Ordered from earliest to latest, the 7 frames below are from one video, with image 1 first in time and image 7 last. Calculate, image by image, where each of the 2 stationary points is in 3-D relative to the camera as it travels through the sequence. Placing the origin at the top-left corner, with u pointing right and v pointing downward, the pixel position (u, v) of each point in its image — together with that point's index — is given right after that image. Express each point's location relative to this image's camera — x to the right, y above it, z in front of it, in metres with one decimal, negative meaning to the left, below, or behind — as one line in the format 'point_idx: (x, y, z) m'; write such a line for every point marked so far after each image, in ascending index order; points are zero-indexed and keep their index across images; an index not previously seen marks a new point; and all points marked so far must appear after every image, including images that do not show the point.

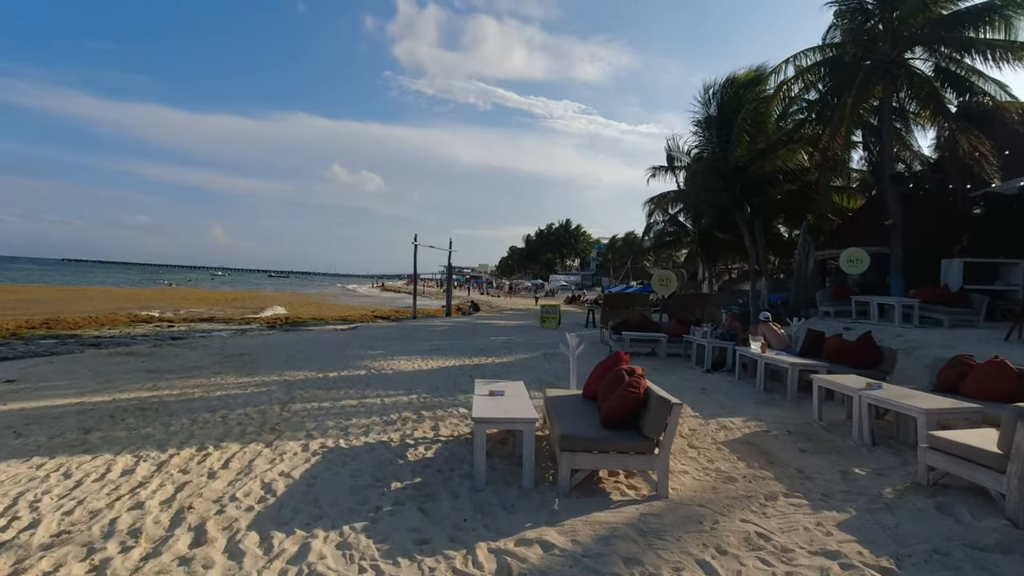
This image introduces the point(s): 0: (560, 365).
0: (+1.1, -1.7, +12.2) m
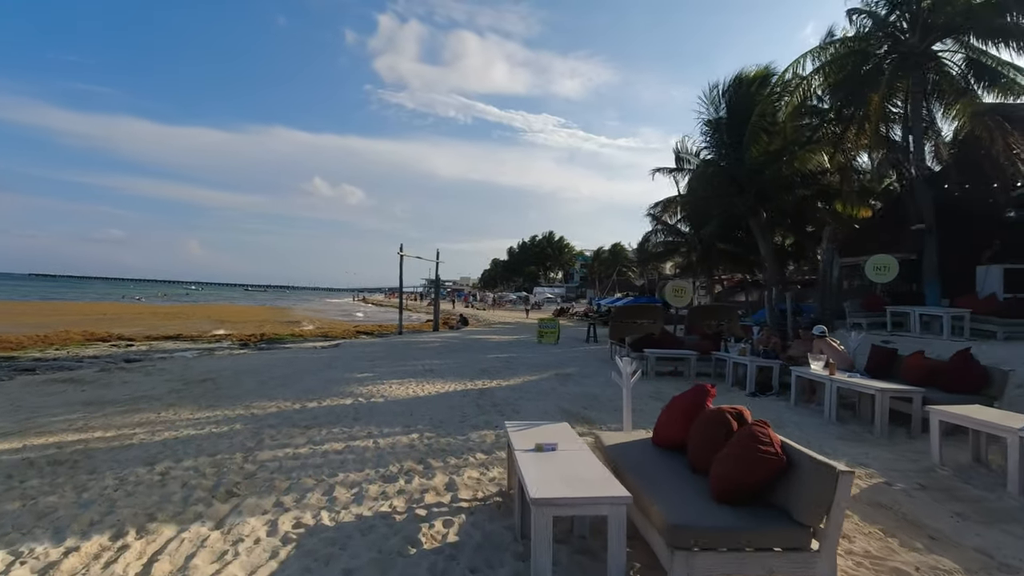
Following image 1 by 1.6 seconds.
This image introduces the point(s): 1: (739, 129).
0: (+1.3, -1.9, +10.5) m
1: (+8.5, +5.8, +20.1) m
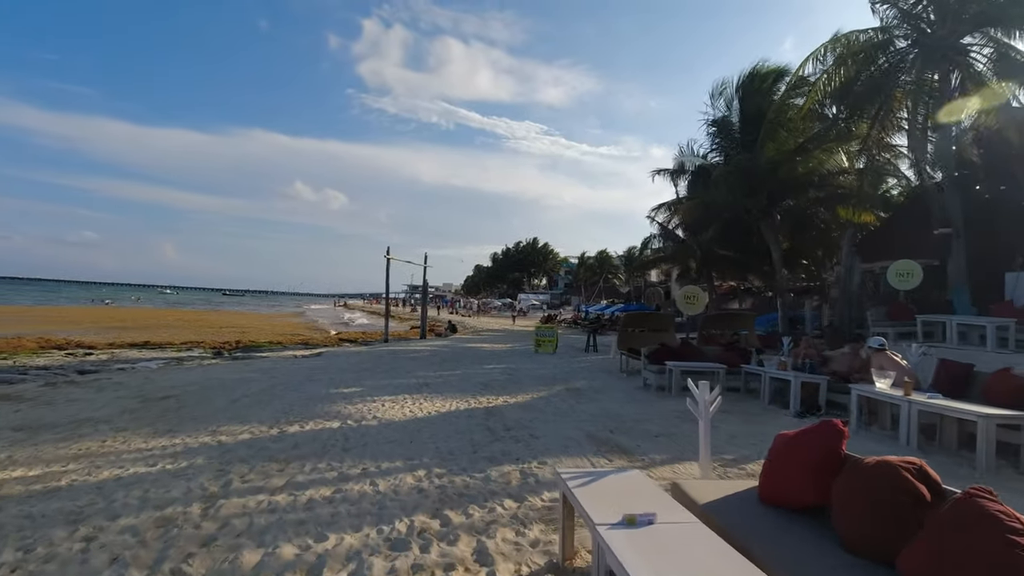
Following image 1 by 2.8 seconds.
0: (+1.4, -2.0, +9.3) m
1: (+8.4, +5.6, +19.2) m
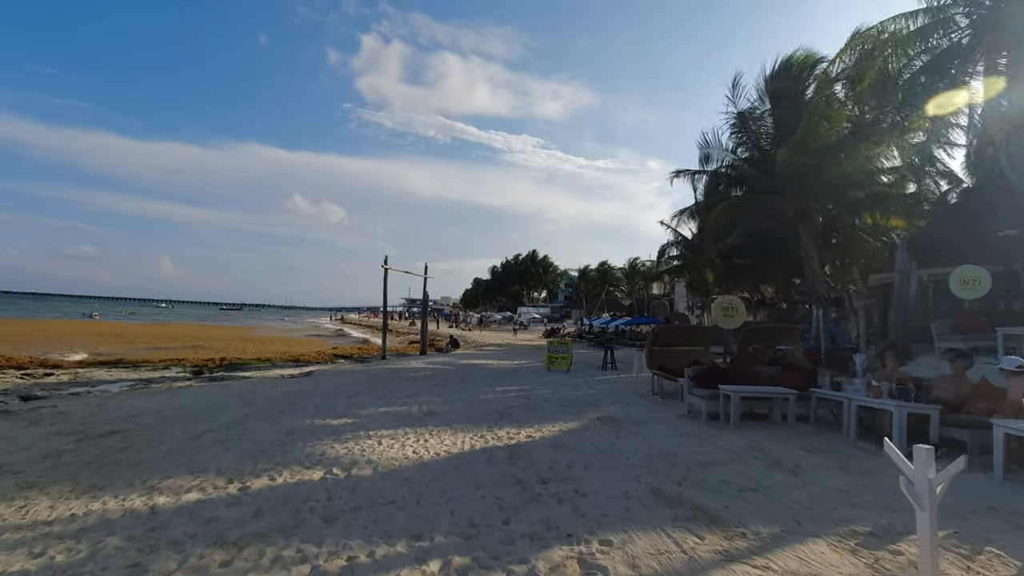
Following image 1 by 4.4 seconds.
0: (+1.8, -2.1, +7.5) m
1: (+8.7, +5.2, +17.6) m
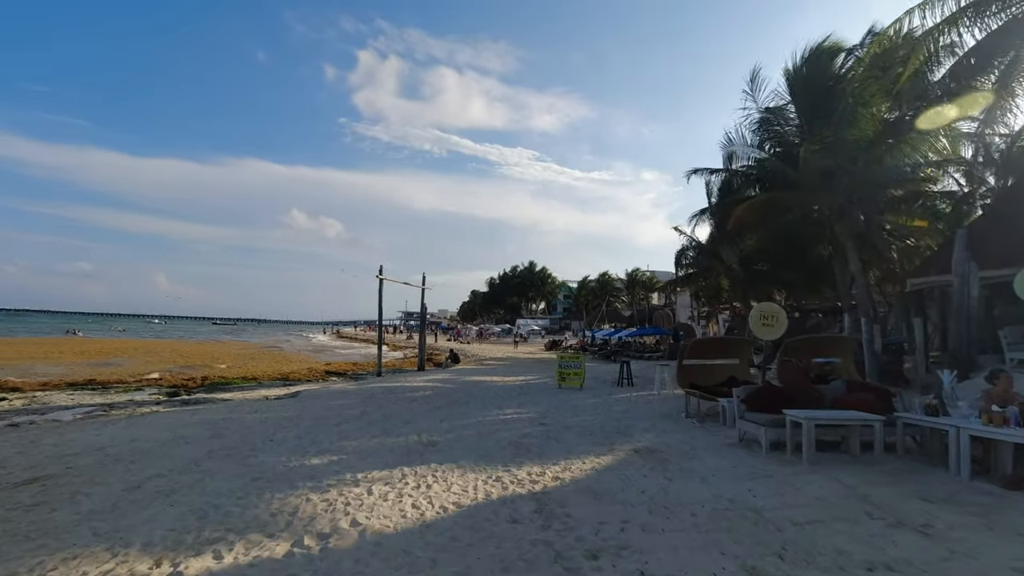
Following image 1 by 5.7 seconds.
0: (+2.1, -2.1, +5.9) m
1: (+8.9, +5.1, +16.2) m
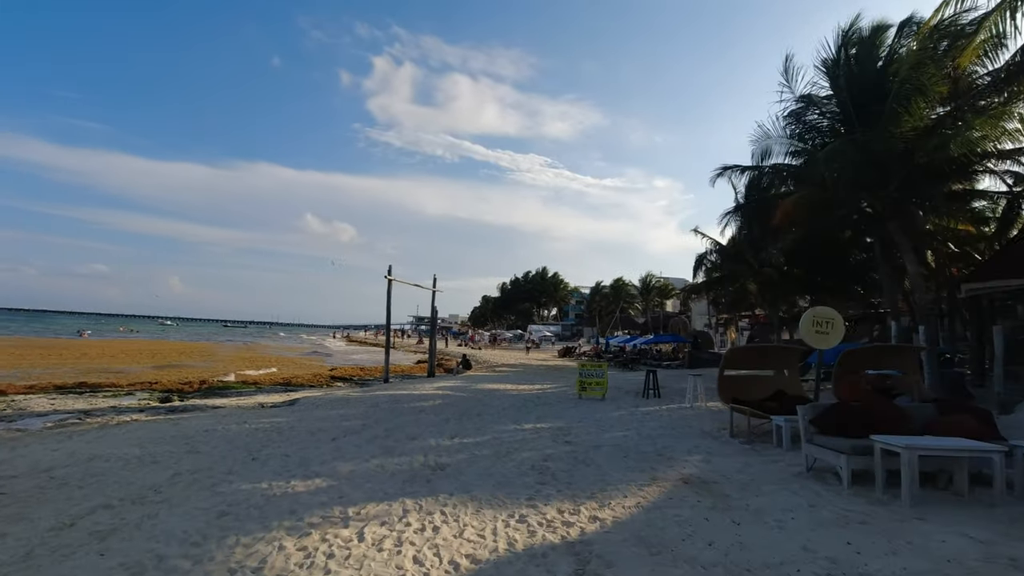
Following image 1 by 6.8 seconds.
0: (+2.3, -2.1, +4.6) m
1: (+9.4, +4.9, +14.8) m
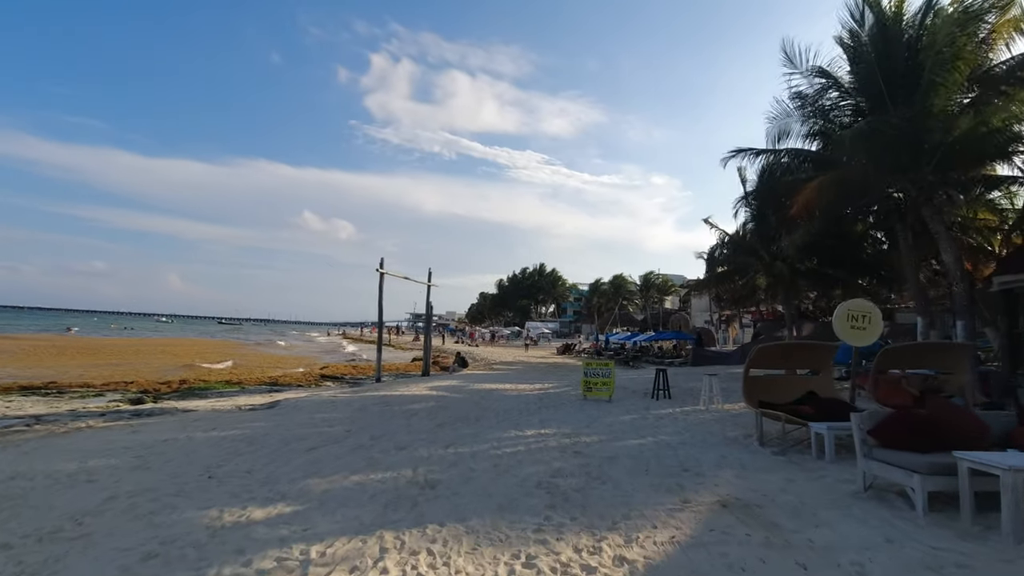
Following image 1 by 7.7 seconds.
0: (+2.4, -1.9, +3.5) m
1: (+9.4, +5.1, +13.7) m
